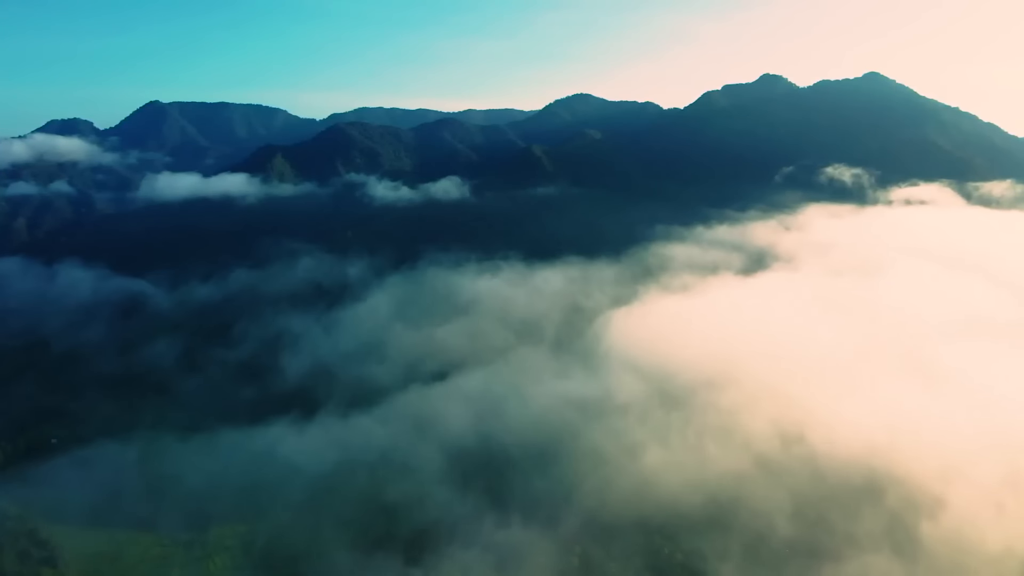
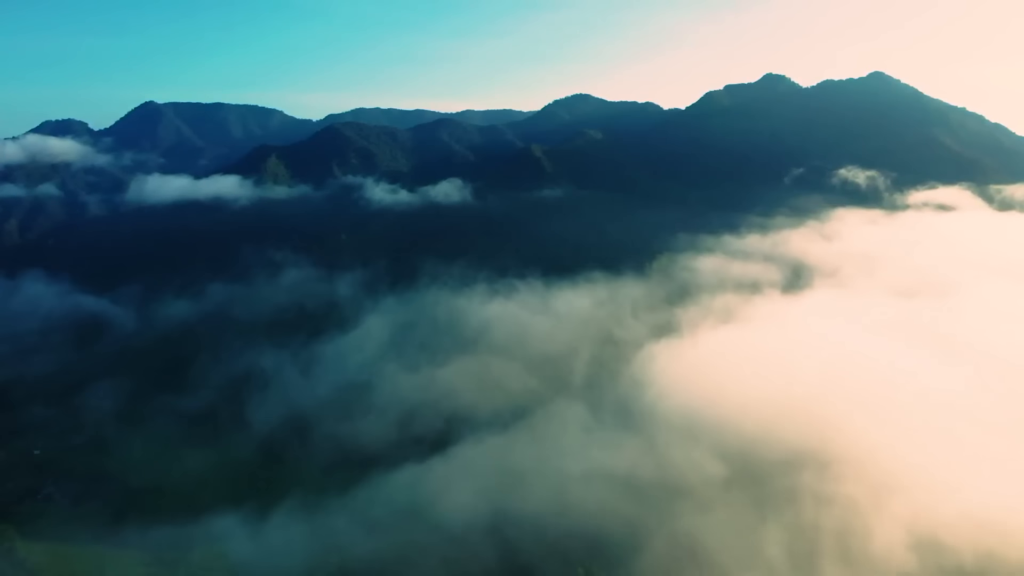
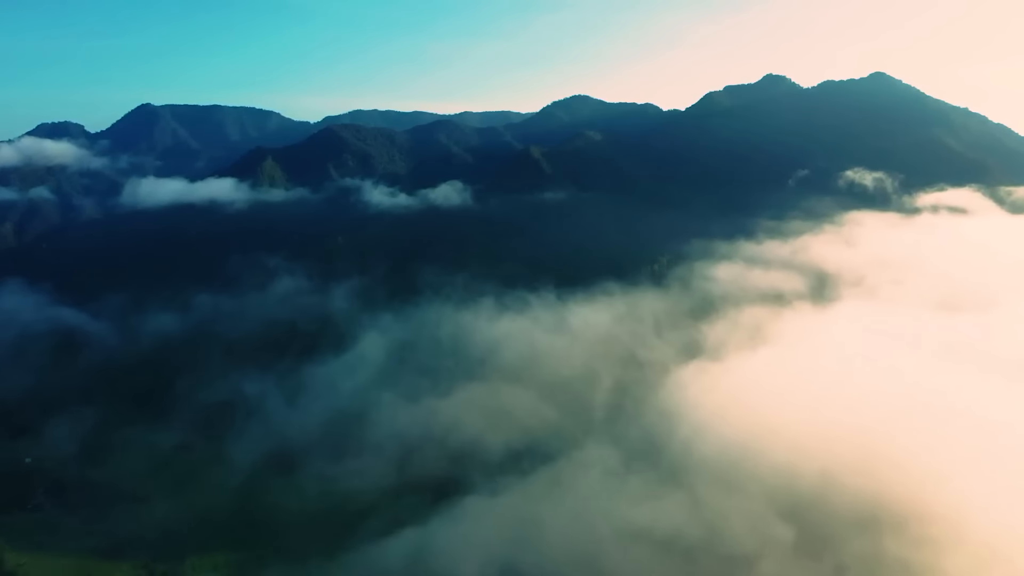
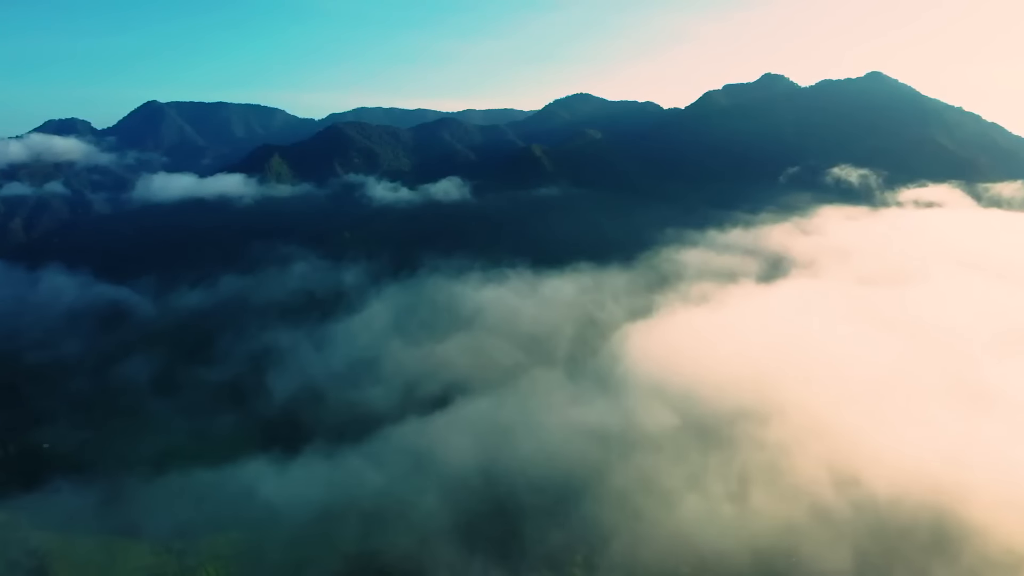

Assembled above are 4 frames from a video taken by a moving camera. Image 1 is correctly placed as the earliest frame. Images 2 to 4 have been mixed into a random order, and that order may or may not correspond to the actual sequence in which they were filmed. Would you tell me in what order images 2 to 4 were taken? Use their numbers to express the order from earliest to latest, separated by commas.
4, 2, 3
